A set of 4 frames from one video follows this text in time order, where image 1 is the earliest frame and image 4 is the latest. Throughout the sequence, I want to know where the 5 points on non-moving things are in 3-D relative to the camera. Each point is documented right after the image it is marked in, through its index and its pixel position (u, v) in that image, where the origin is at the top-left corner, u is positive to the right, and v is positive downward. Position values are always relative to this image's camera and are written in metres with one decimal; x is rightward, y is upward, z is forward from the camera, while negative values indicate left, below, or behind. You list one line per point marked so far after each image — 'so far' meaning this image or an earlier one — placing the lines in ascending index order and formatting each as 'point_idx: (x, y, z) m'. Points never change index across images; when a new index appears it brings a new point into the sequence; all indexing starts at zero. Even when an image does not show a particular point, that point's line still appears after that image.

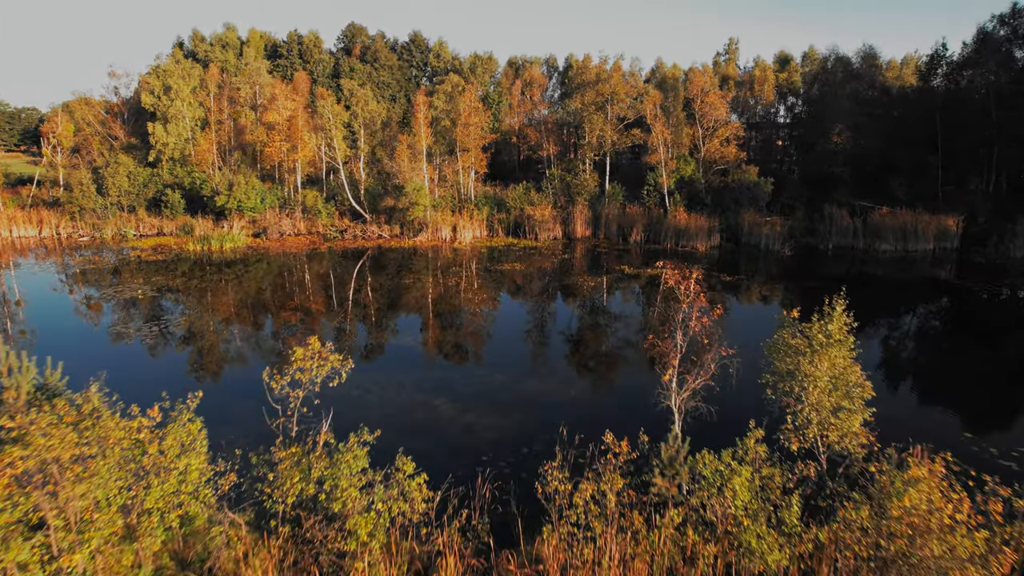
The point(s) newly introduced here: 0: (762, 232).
0: (+6.8, +1.5, +18.6) m
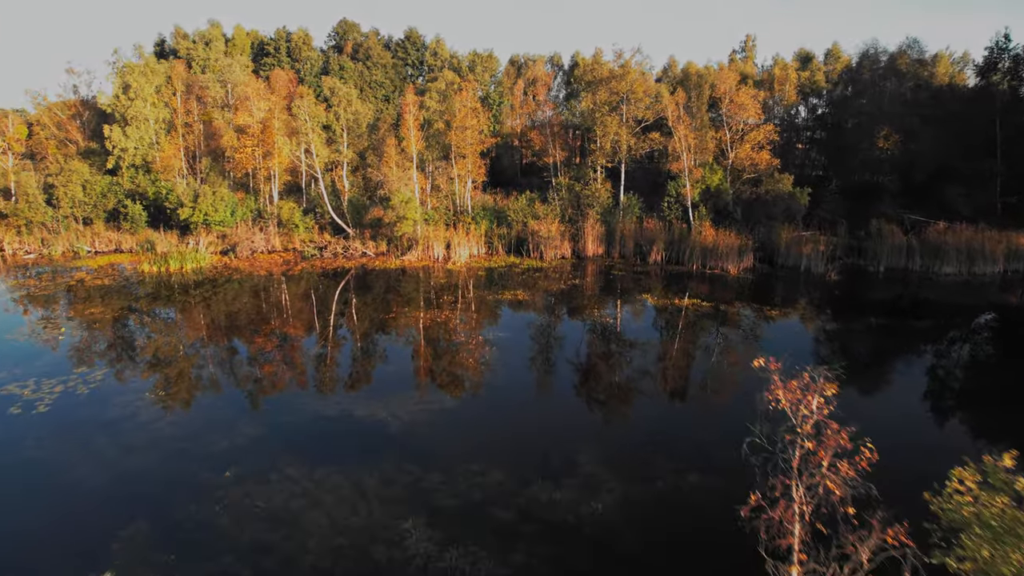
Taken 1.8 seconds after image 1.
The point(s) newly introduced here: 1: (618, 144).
0: (+6.9, +0.9, +16.3) m
1: (+3.0, +4.1, +19.3) m
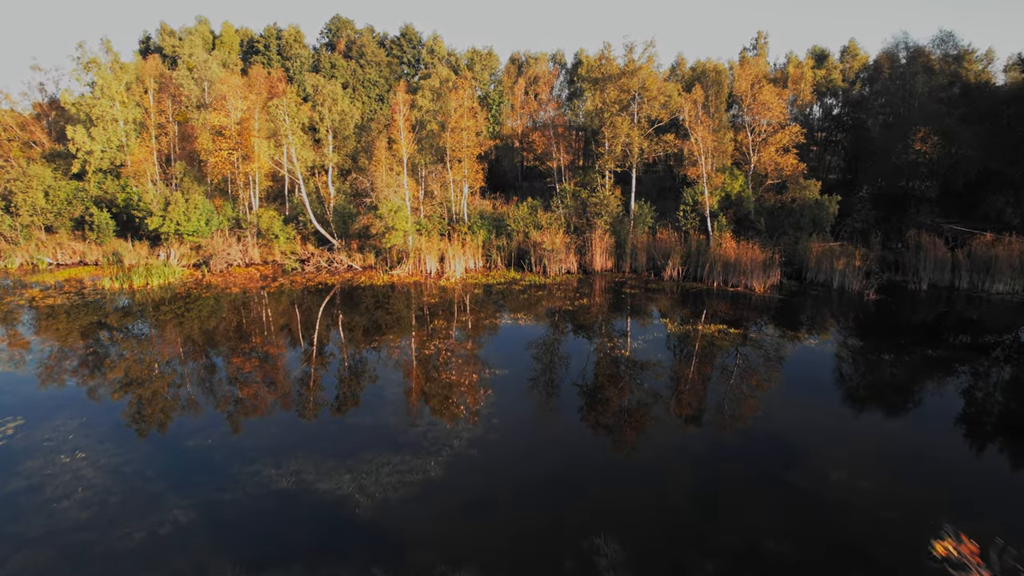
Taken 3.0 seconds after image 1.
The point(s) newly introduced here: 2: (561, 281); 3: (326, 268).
0: (+6.9, +0.5, +14.7) m
1: (+3.0, +3.7, +17.7) m
2: (+1.2, +0.2, +16.4) m
3: (-4.7, +0.6, +17.6) m
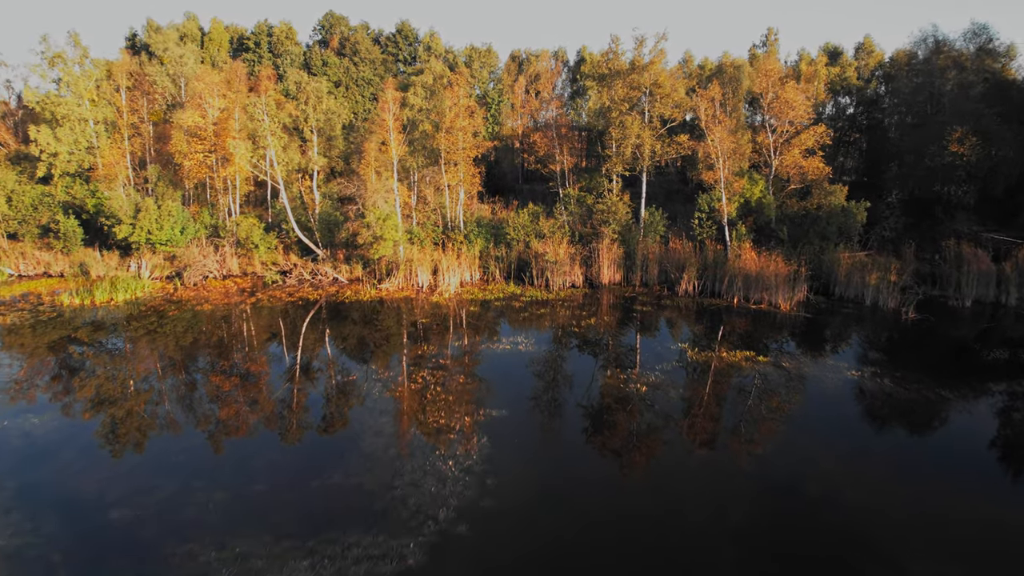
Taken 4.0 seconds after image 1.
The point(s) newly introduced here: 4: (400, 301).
0: (+6.9, +0.2, +13.4) m
1: (+3.0, +3.4, +16.4) m
2: (+1.2, -0.1, +15.1) m
3: (-4.8, +0.3, +16.3) m
4: (-2.4, -0.3, +14.8) m
